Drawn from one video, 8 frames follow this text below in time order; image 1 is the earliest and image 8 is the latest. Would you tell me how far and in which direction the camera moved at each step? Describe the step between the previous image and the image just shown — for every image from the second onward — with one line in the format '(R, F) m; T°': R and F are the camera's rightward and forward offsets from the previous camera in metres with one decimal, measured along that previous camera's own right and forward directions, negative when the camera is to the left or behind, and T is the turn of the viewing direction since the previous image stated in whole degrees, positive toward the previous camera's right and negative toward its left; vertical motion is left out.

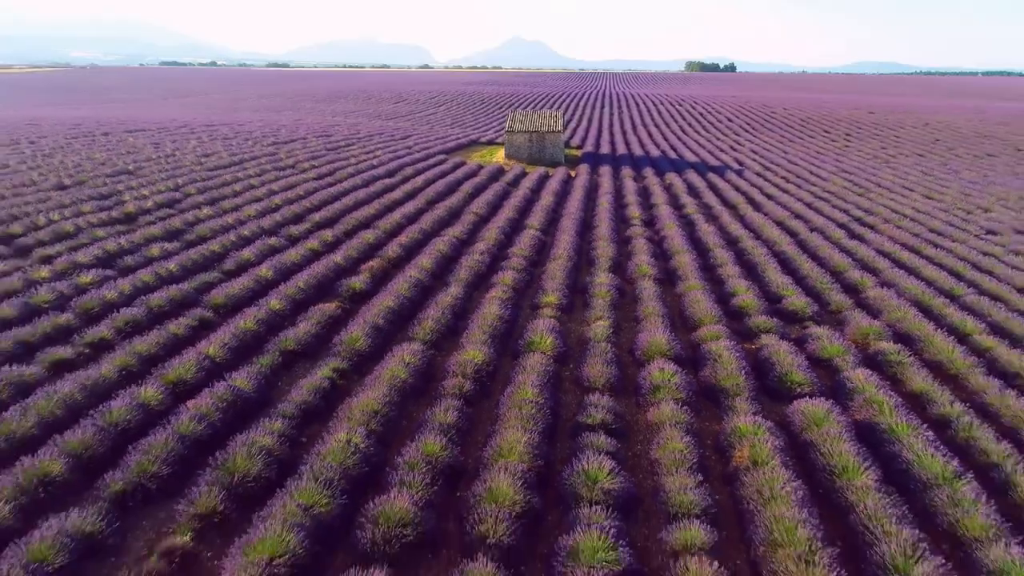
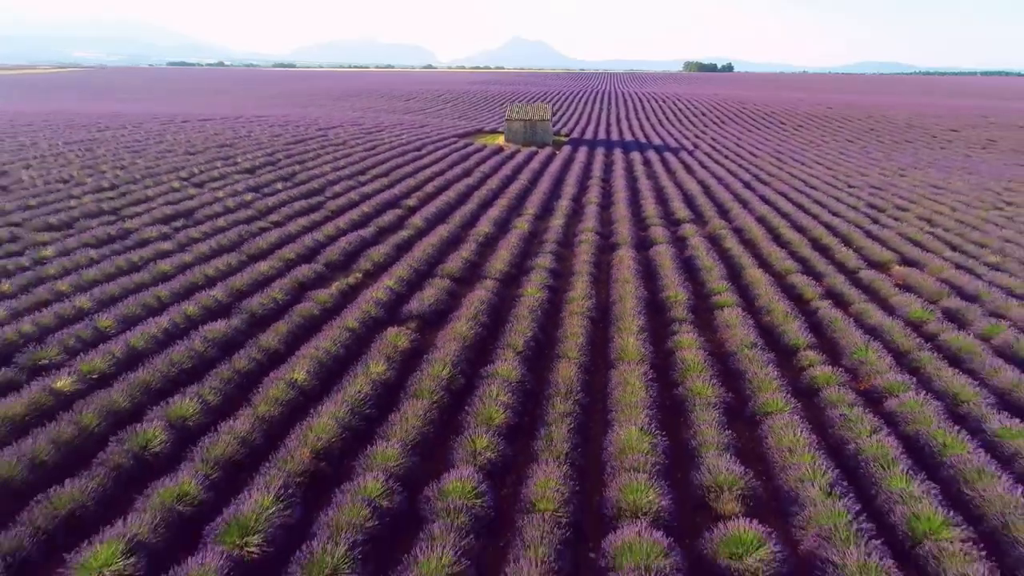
(+0.3, -6.0) m; 0°
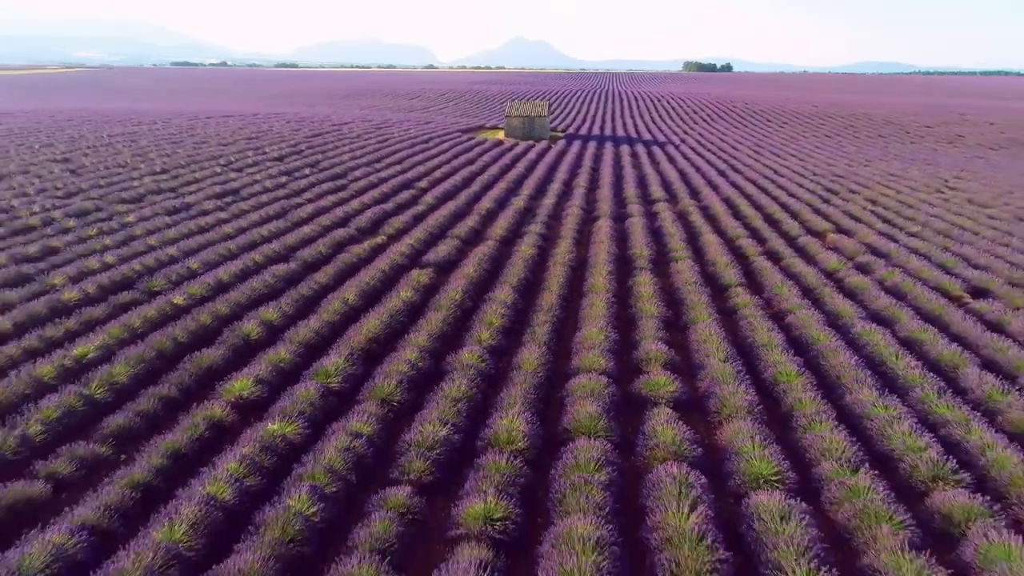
(+0.1, -2.4) m; 0°
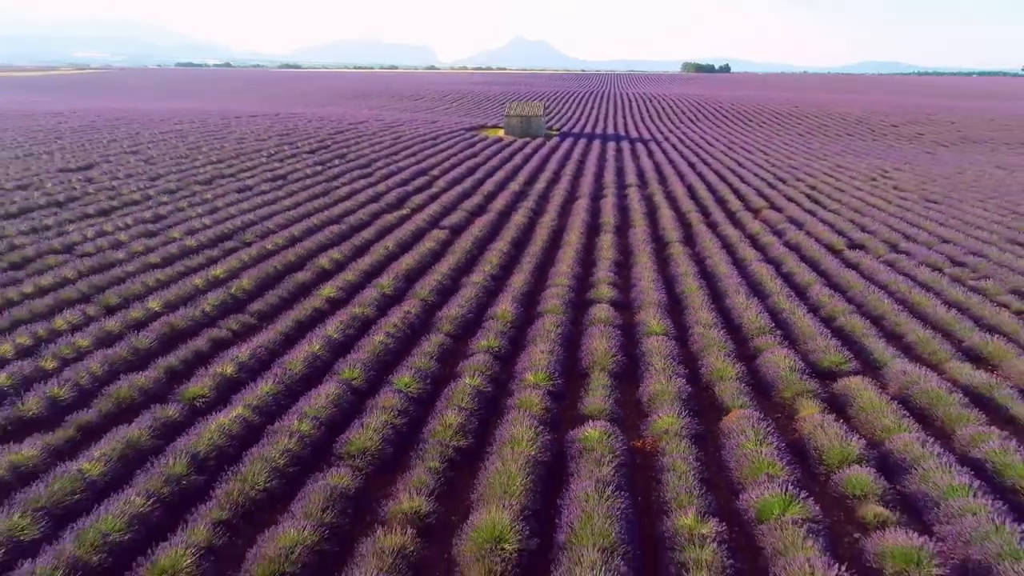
(+0.2, -3.6) m; 0°
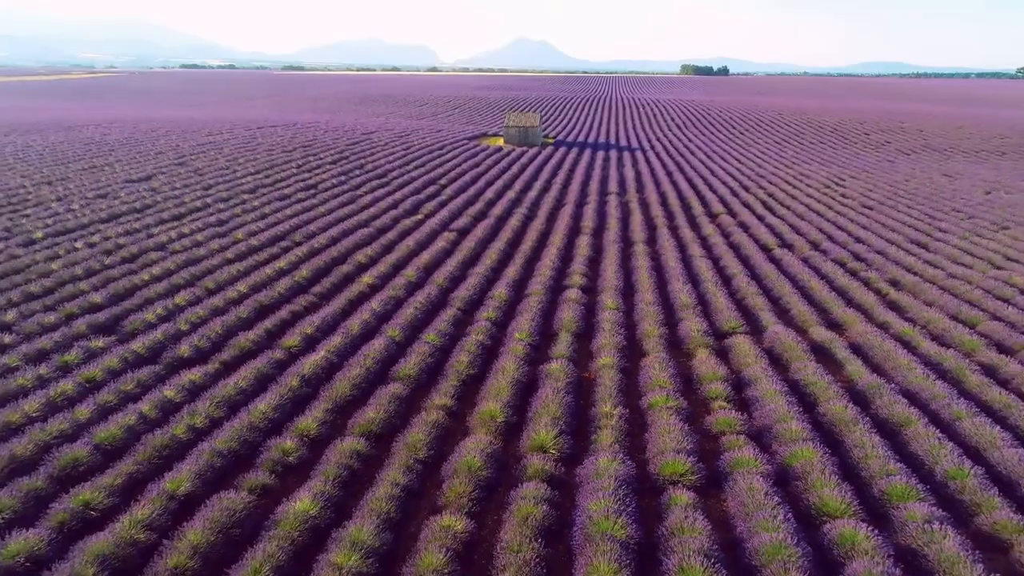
(+0.2, -3.4) m; 0°
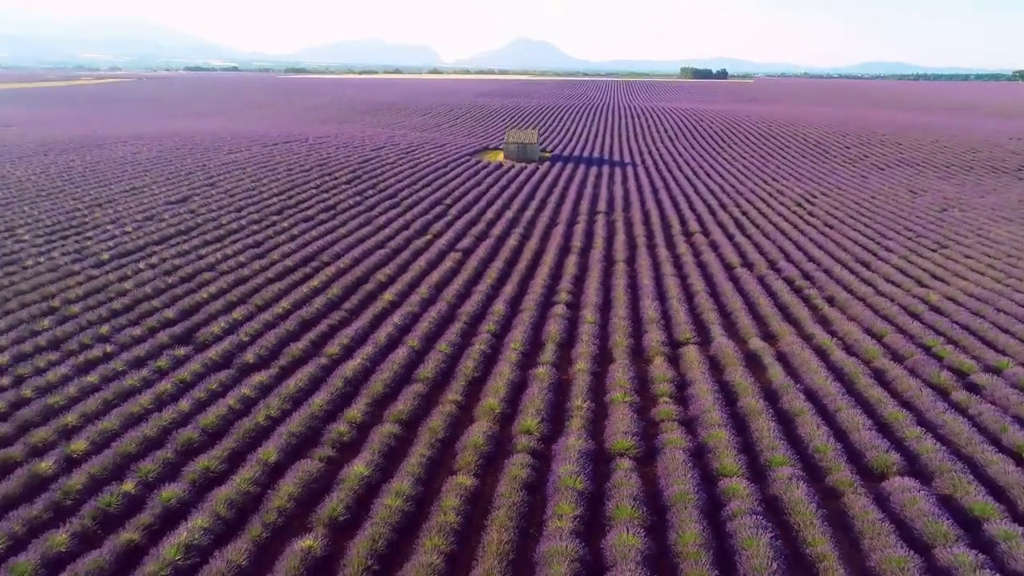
(+0.2, -2.7) m; 0°
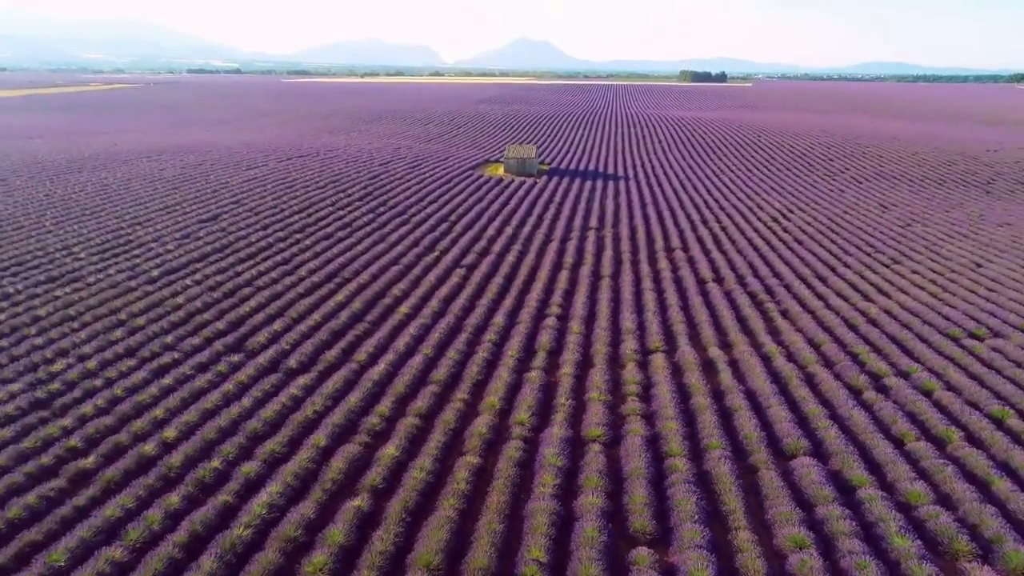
(+0.1, -2.7) m; 0°
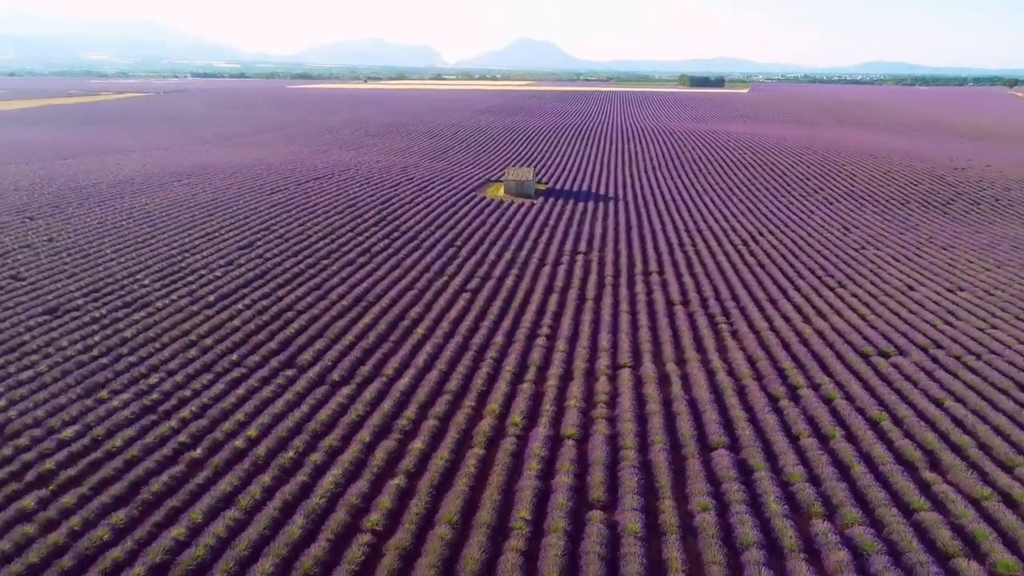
(+0.2, -4.1) m; 0°
